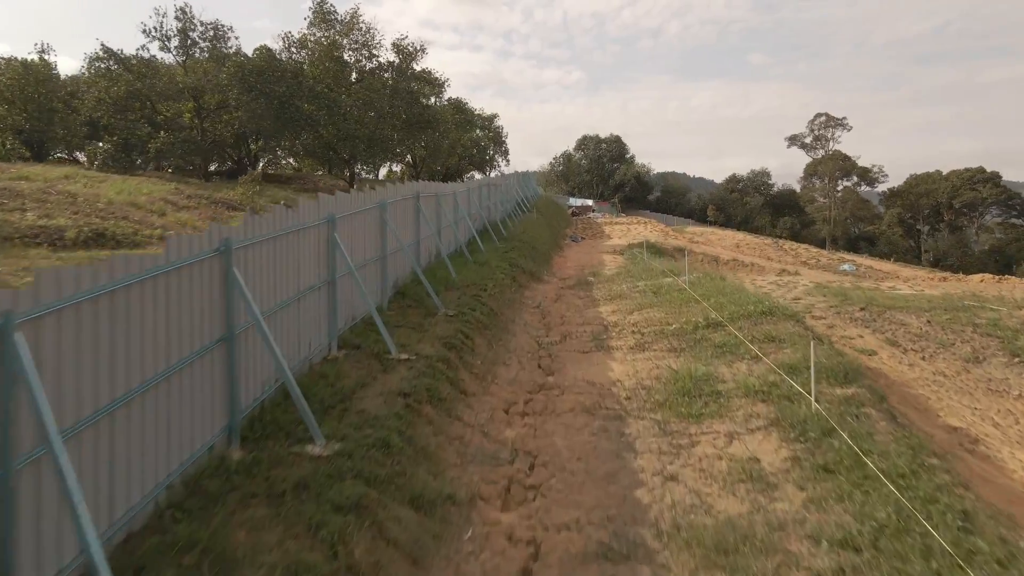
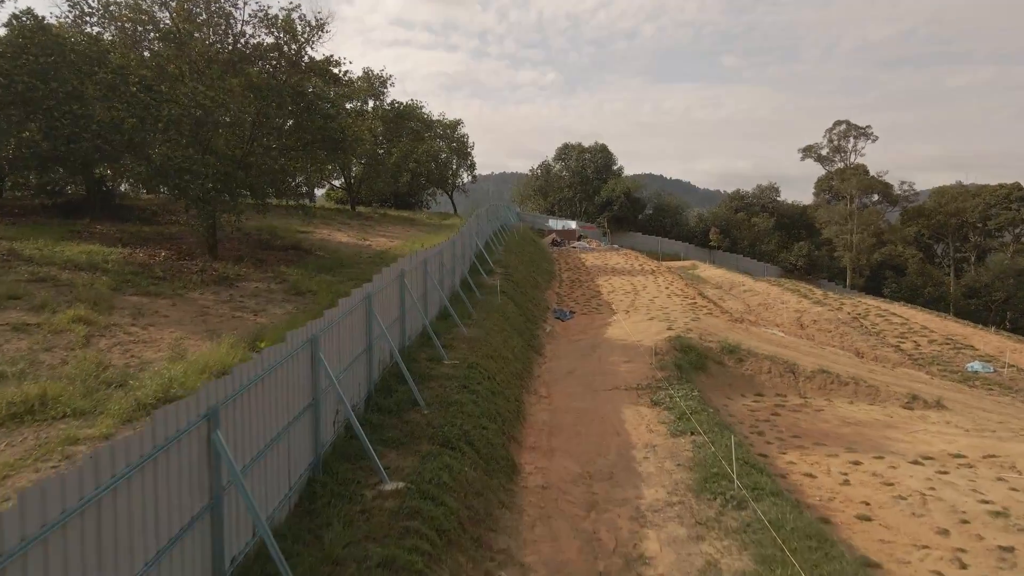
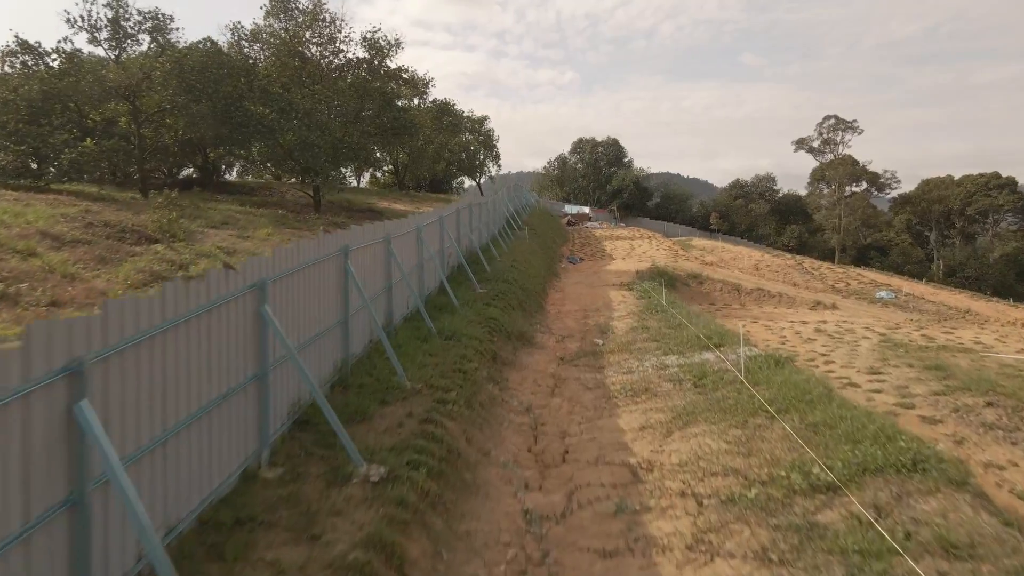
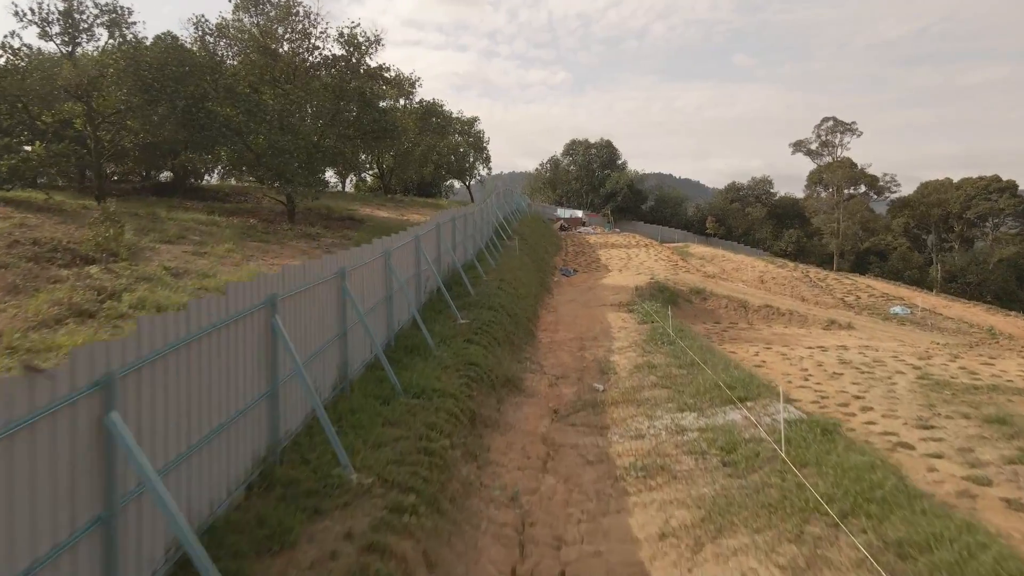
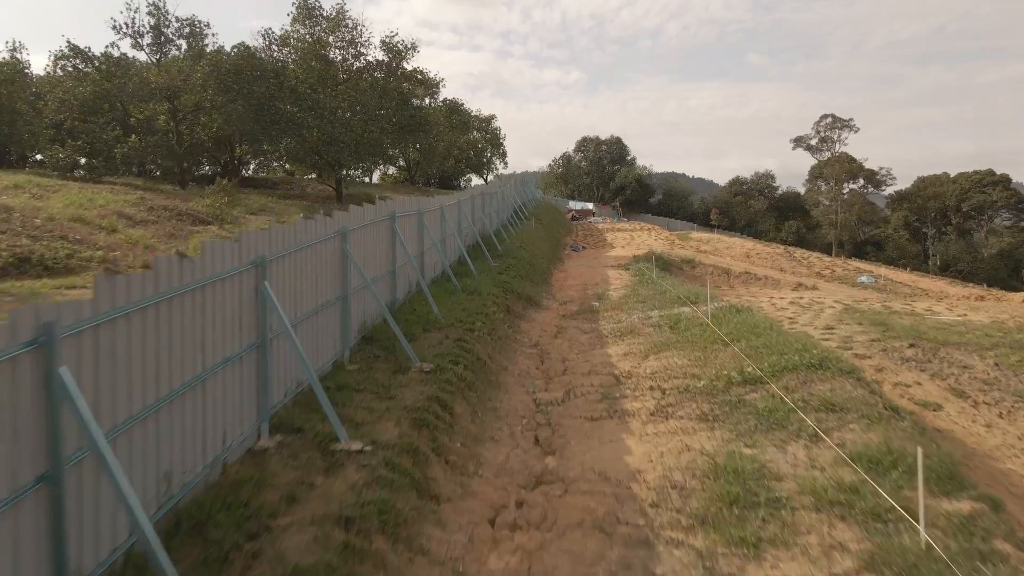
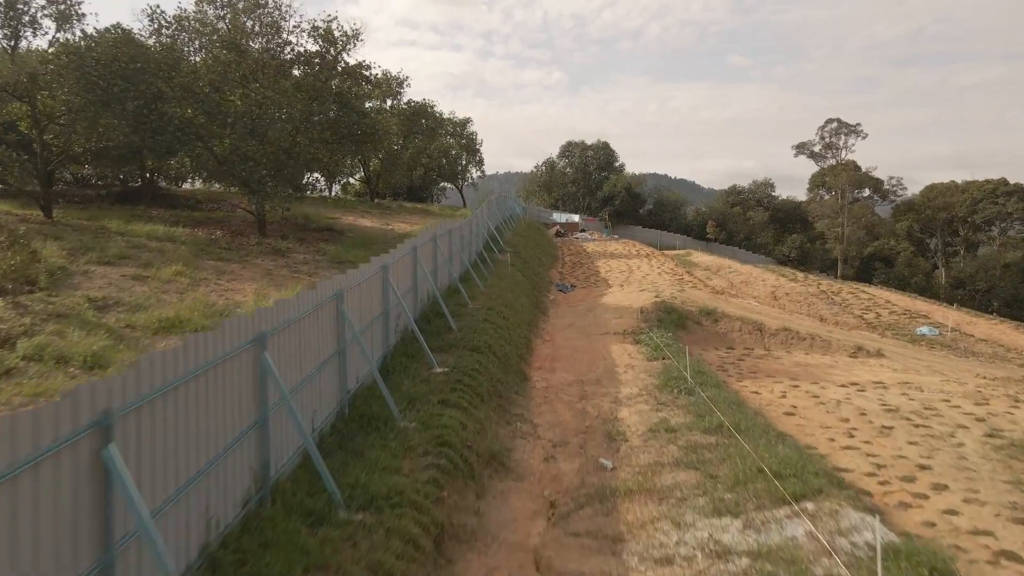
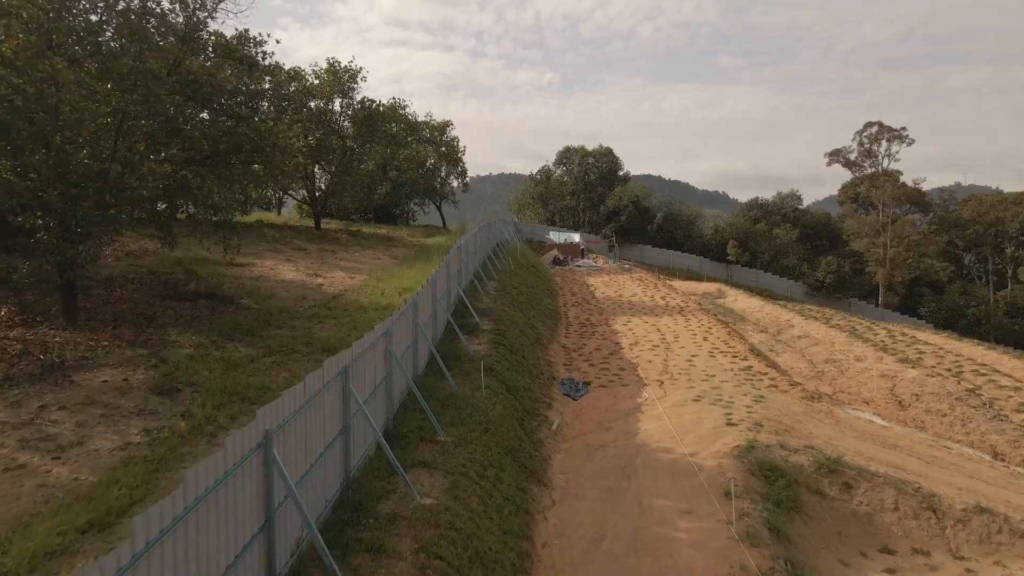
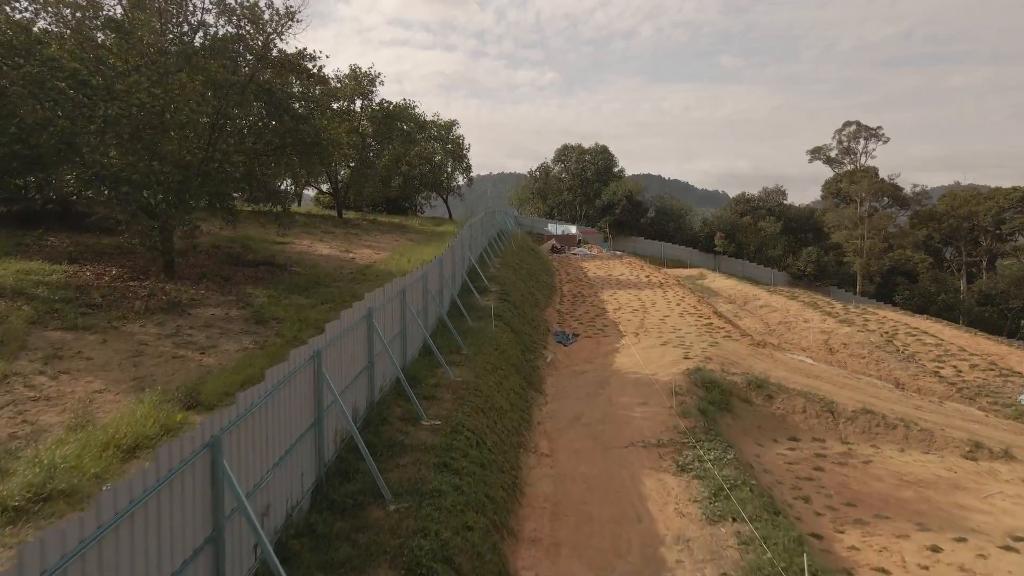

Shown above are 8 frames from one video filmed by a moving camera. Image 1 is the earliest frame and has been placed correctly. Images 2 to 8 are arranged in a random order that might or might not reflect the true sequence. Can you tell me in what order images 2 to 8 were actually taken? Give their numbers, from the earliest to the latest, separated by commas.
5, 3, 4, 6, 2, 8, 7
